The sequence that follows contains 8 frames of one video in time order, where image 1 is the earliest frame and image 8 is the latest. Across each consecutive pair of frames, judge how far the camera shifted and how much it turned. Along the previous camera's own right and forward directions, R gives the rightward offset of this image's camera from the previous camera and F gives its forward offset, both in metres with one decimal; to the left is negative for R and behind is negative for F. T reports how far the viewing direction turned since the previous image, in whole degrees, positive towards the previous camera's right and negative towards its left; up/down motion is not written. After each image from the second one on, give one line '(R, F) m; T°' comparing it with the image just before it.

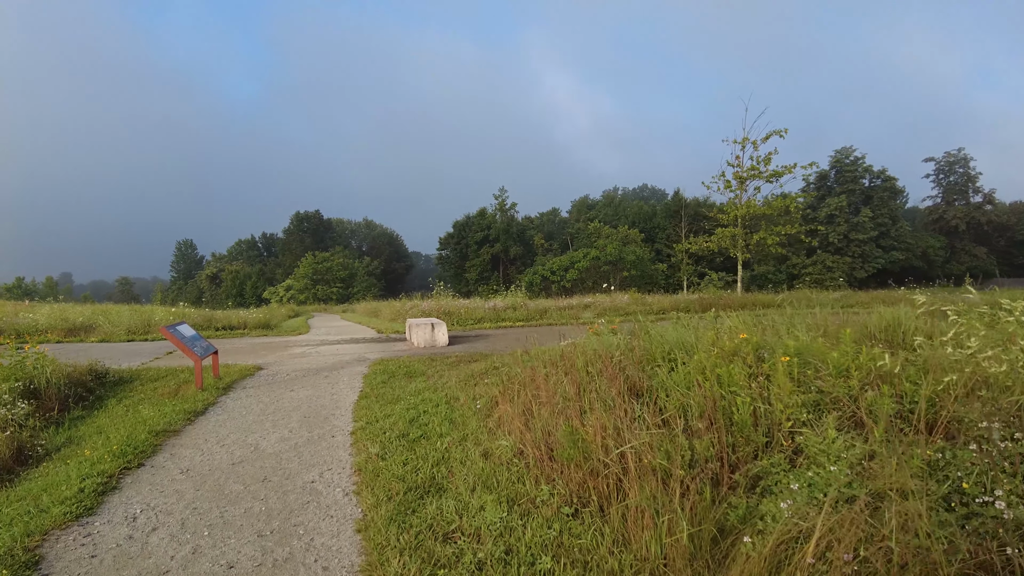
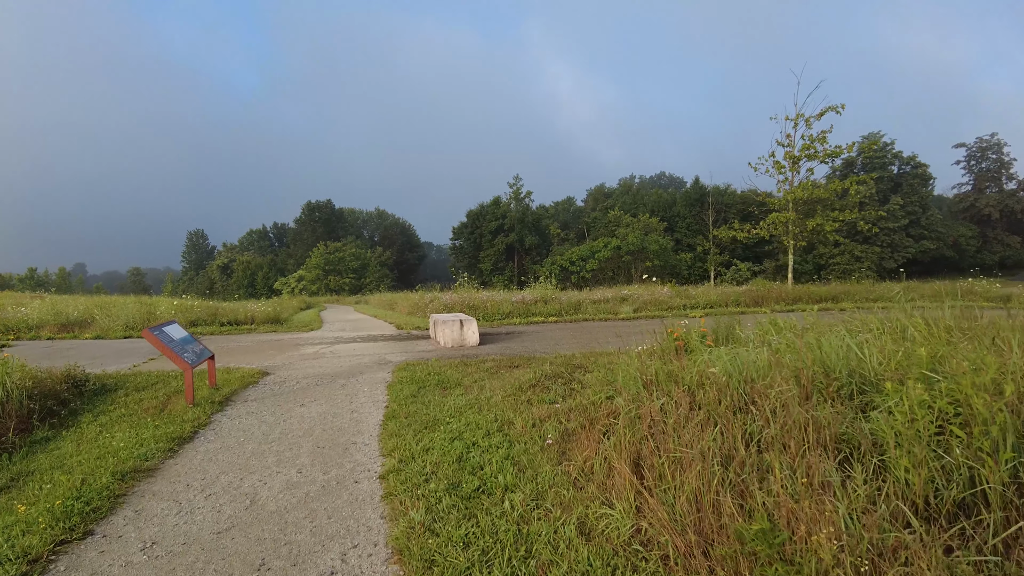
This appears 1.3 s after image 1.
(-0.4, +1.2) m; -1°
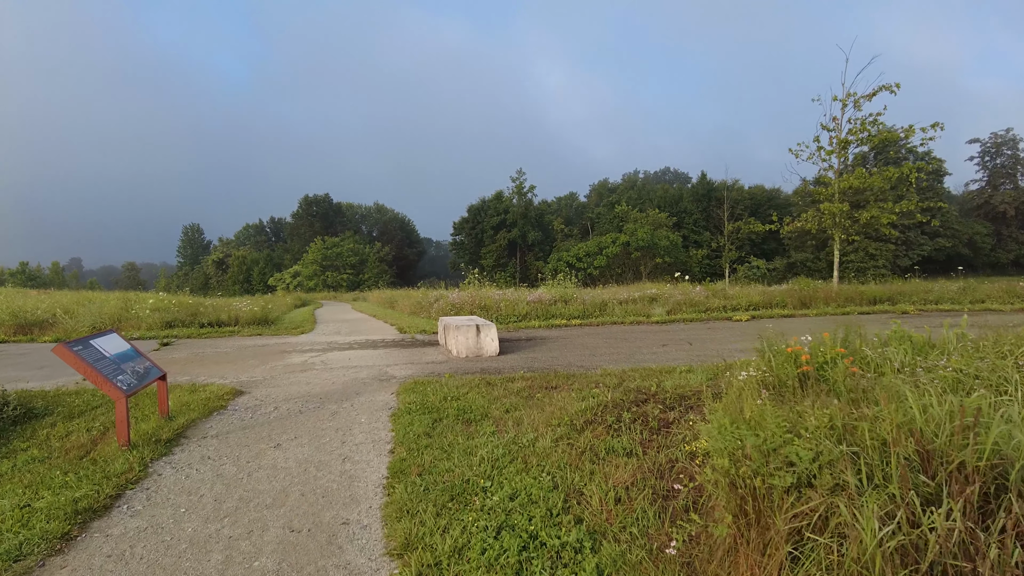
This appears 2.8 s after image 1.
(-0.3, +1.4) m; 0°
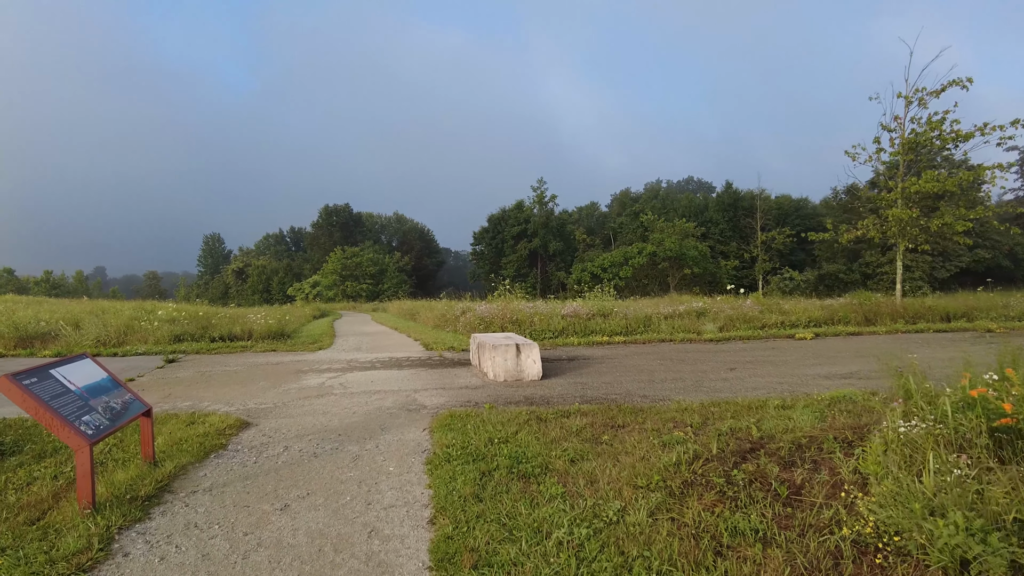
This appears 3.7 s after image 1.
(-0.3, +0.9) m; -2°
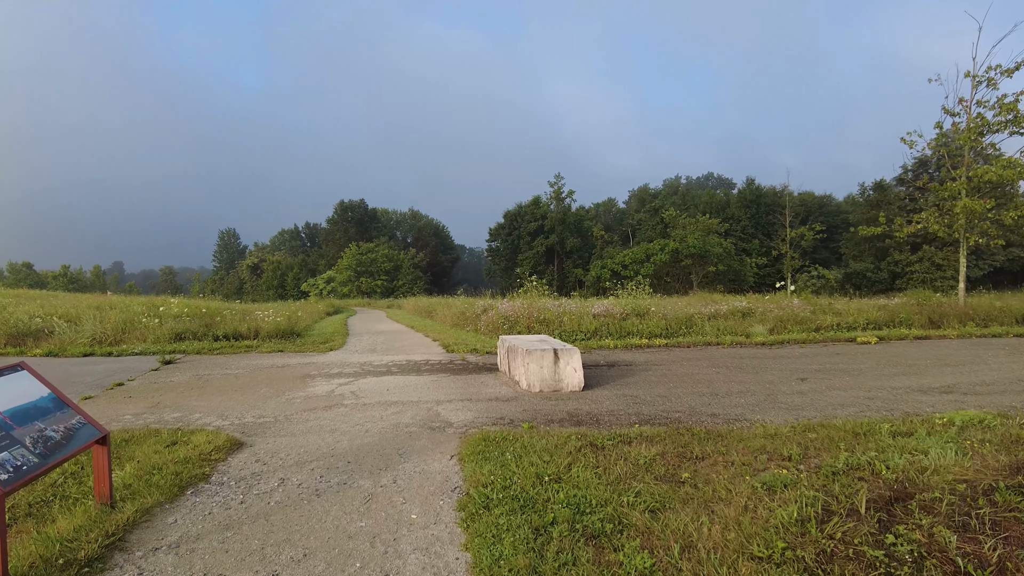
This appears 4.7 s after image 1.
(-0.2, +0.9) m; -1°
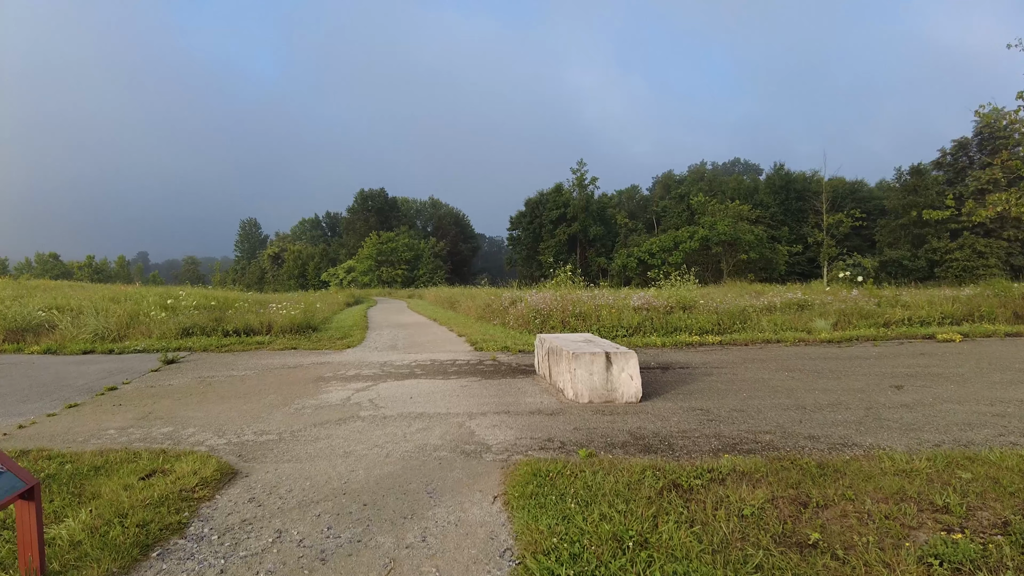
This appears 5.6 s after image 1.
(-0.2, +0.8) m; -2°
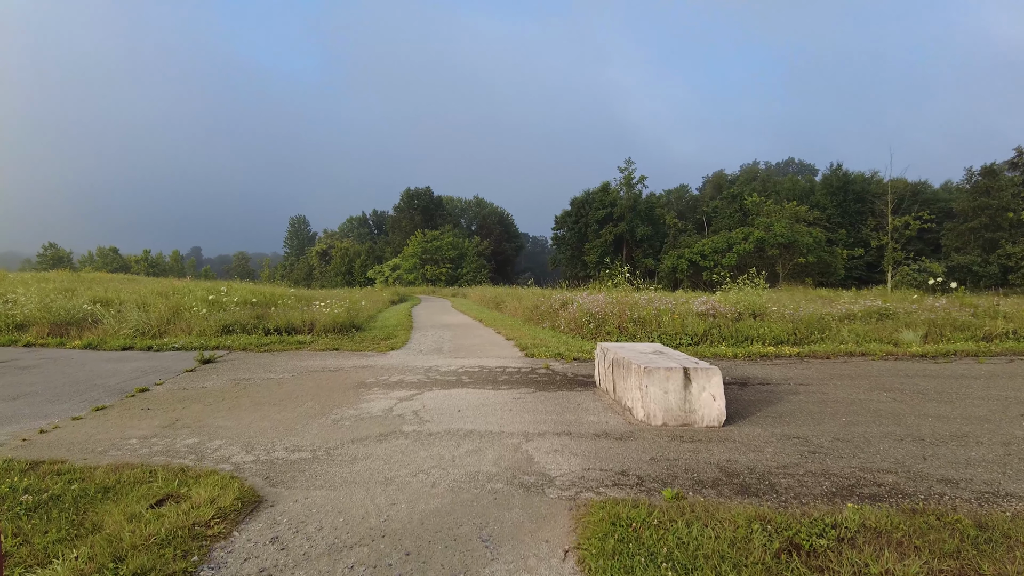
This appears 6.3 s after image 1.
(-0.1, +0.6) m; -4°
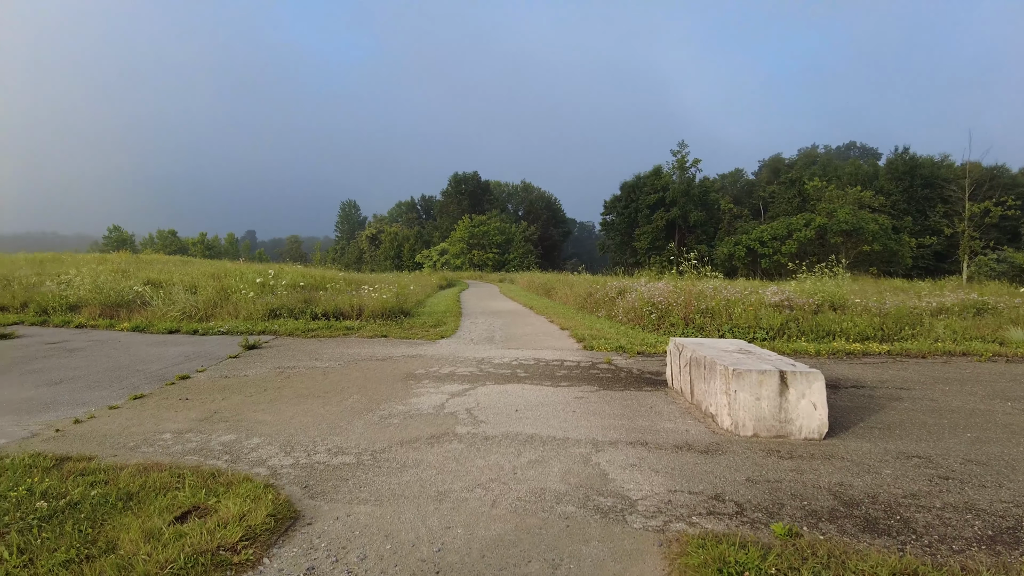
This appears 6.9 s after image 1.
(-0.1, +0.5) m; -4°
